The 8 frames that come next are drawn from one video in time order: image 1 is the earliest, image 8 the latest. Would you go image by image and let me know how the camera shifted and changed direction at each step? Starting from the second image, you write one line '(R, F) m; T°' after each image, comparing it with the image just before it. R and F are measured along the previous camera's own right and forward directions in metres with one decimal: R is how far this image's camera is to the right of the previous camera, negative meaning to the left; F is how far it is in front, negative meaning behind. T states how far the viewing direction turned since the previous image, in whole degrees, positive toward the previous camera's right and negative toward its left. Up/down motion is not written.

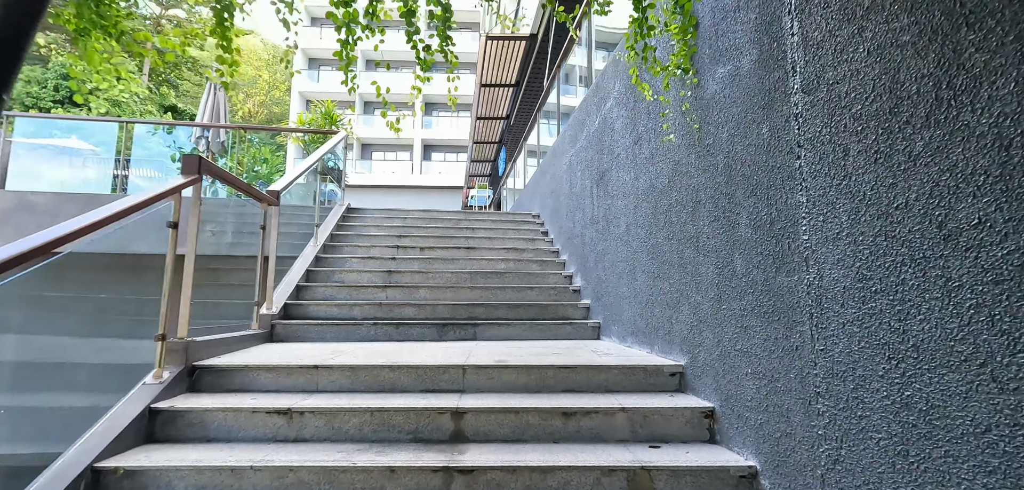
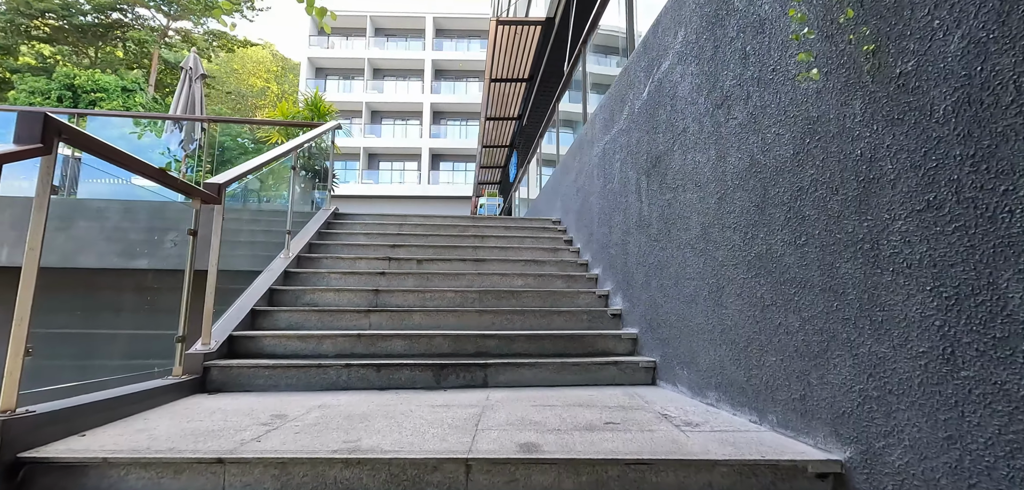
(-0.1, +0.8) m; -1°
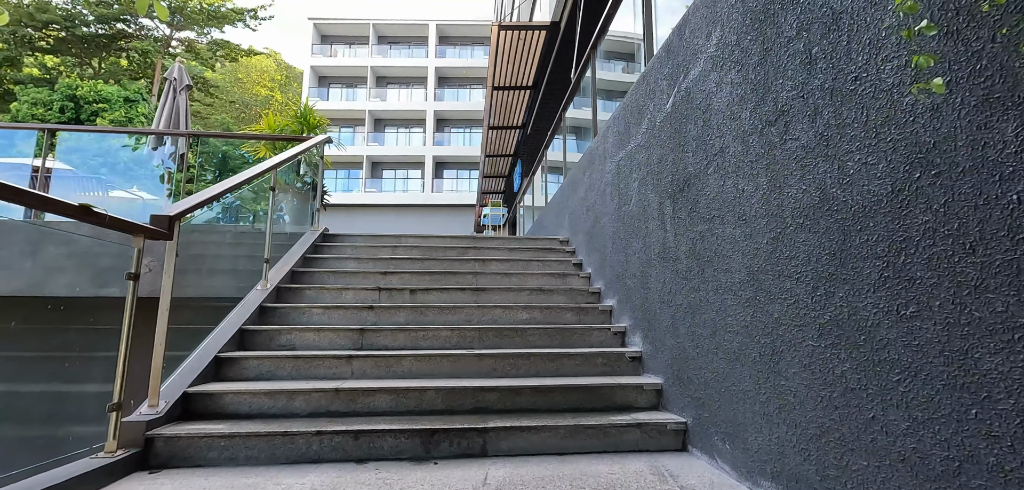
(0.0, +0.4) m; -1°
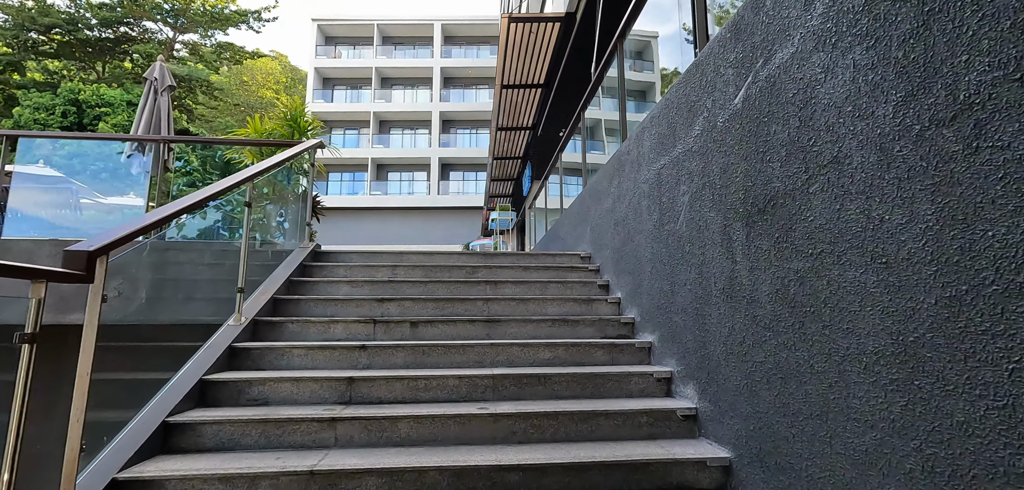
(-0.1, +0.5) m; -1°
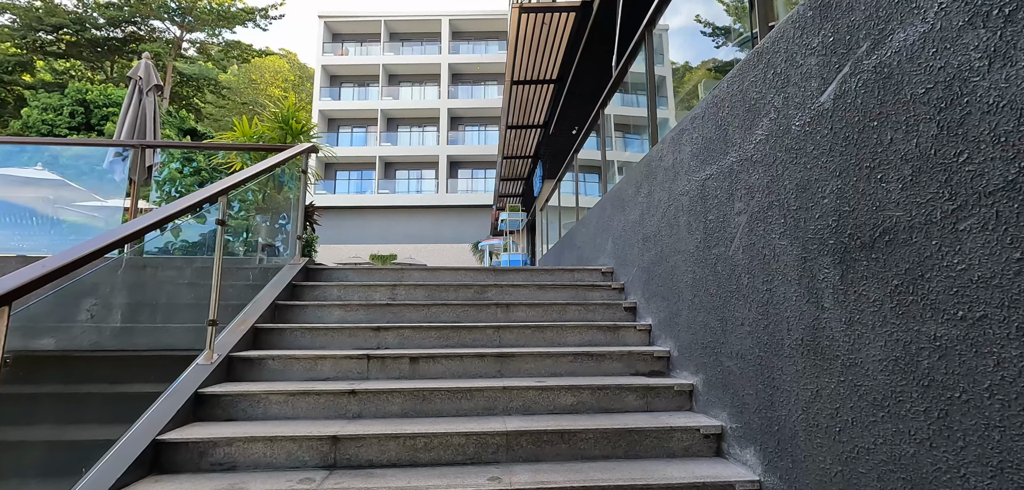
(0.0, +0.4) m; -1°
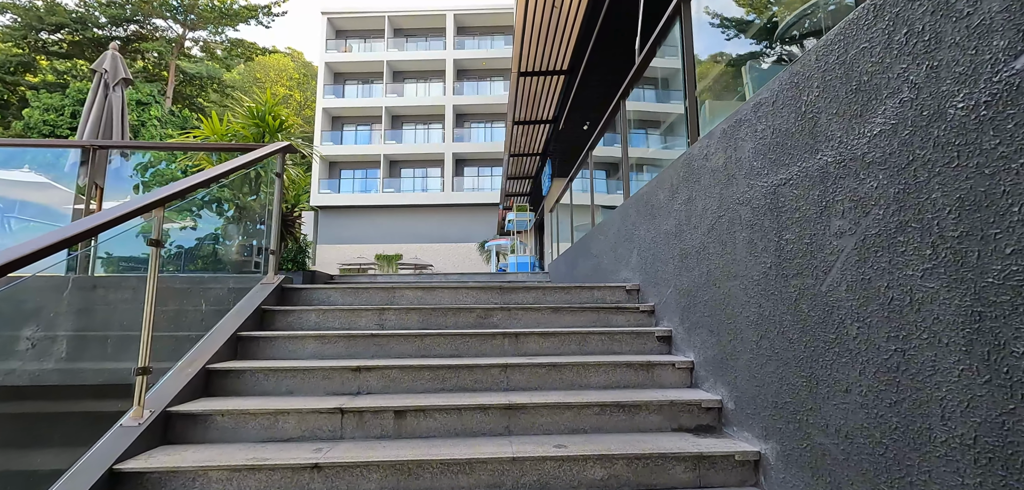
(0.0, +0.5) m; -1°
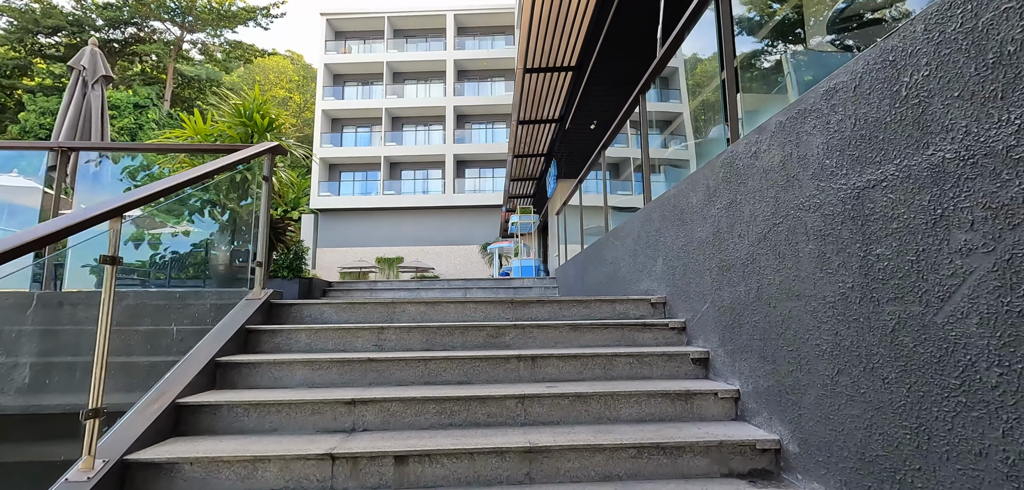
(-0.1, +0.3) m; 0°
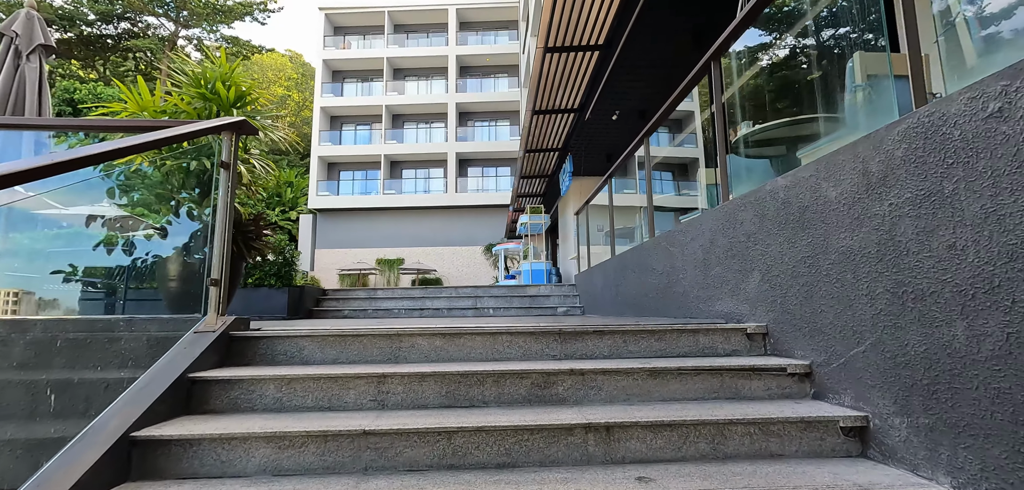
(-0.2, +0.7) m; 0°
